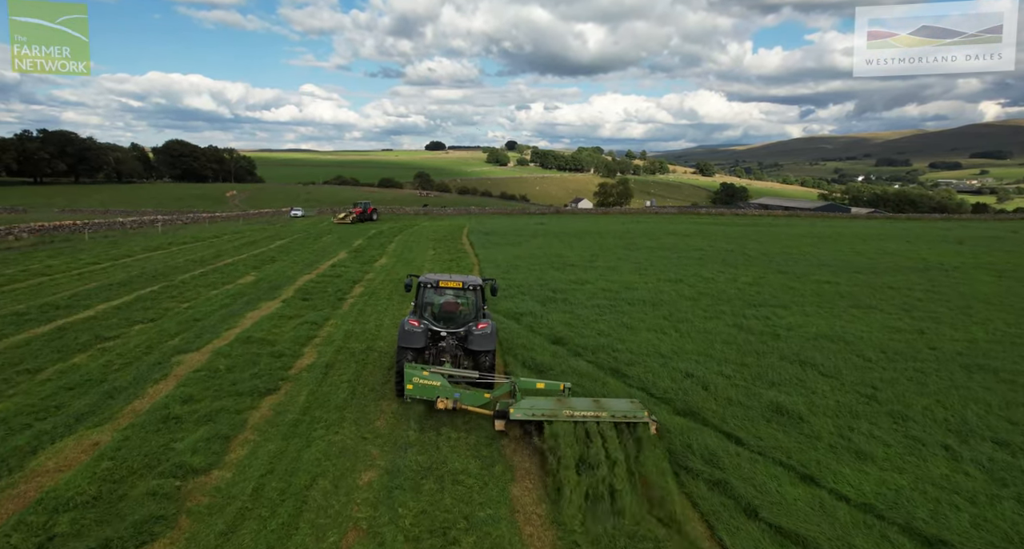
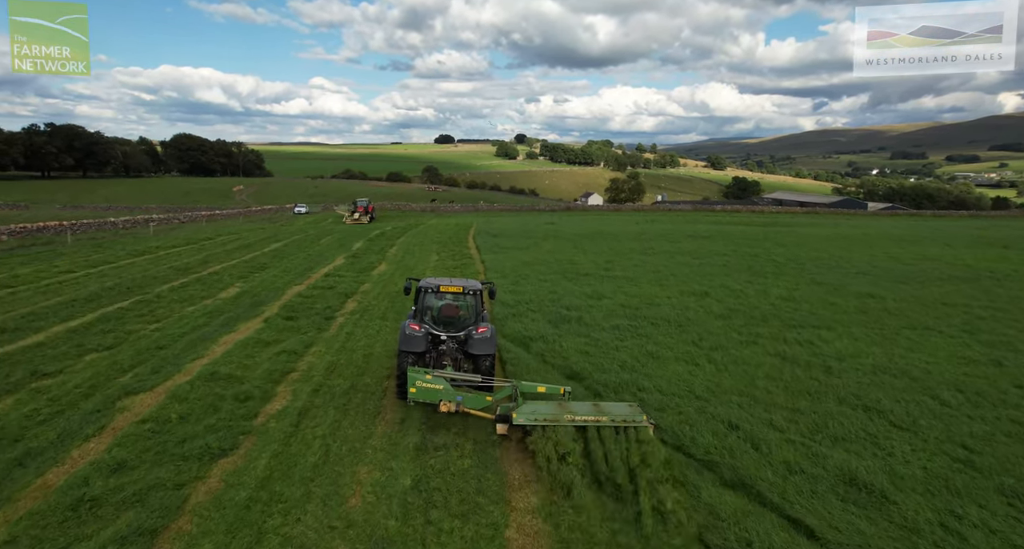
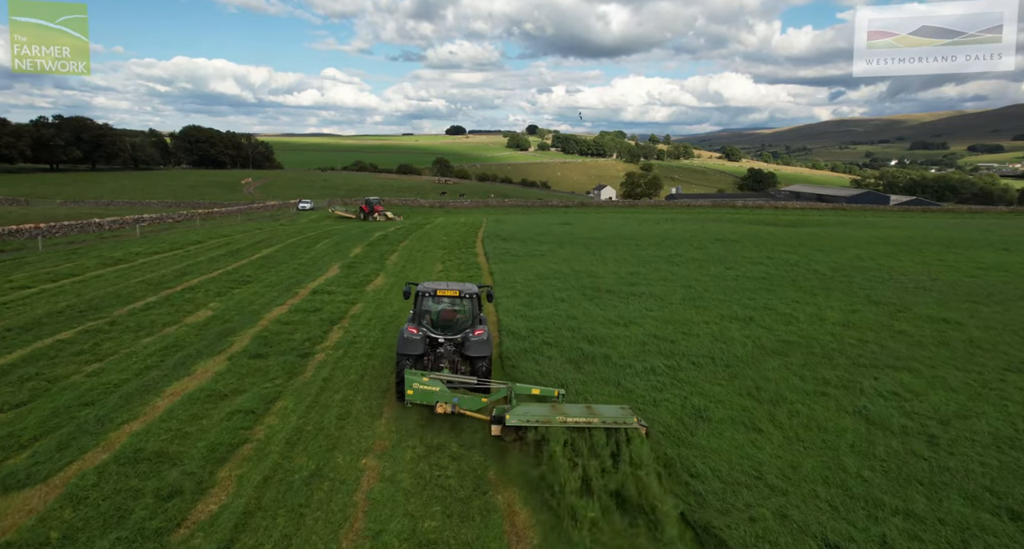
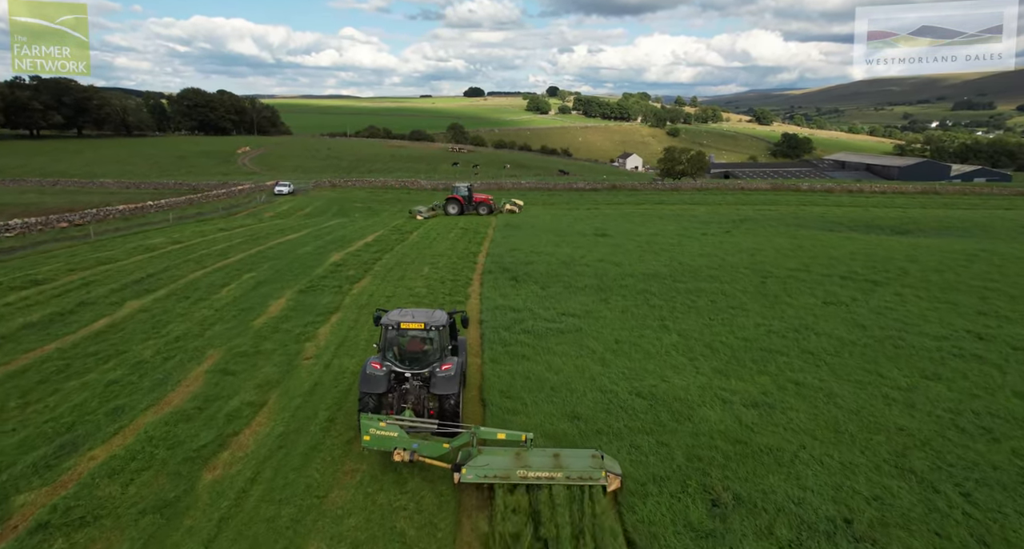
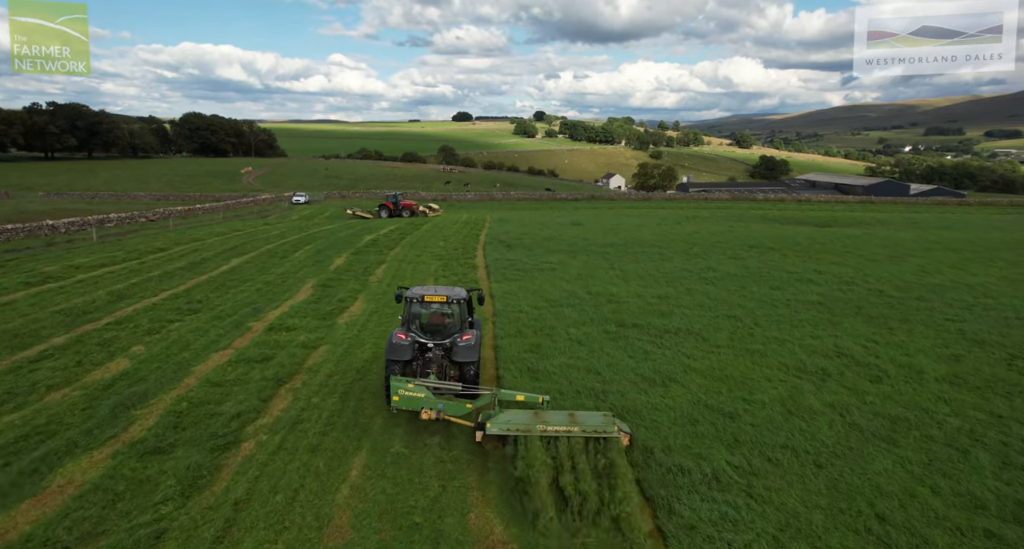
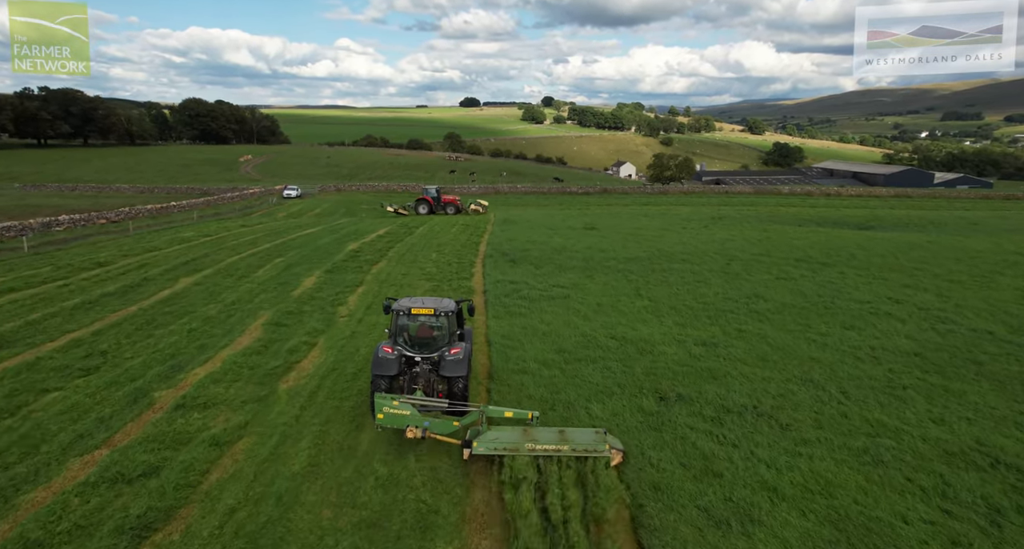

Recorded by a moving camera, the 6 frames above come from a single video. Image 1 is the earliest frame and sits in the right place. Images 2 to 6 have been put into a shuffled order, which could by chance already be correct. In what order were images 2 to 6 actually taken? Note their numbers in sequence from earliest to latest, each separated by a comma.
2, 3, 5, 6, 4
